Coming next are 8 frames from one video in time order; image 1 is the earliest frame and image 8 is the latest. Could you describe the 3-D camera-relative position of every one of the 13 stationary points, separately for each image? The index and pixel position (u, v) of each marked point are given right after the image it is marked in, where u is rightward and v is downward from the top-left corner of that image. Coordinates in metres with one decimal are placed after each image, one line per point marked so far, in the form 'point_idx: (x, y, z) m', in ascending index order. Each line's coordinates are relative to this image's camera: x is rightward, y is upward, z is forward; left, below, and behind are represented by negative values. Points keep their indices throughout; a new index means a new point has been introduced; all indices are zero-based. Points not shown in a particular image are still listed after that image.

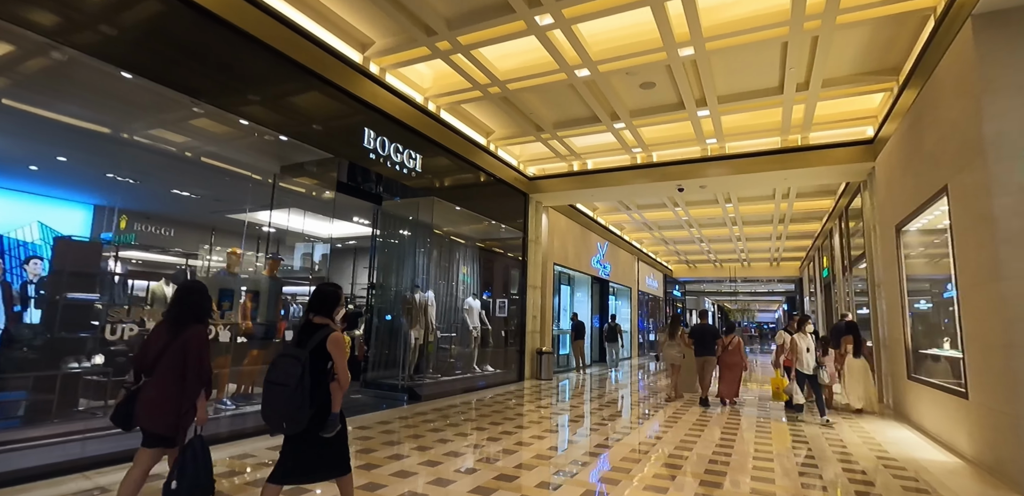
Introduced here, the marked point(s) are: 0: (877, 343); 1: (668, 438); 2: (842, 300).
0: (+5.5, -1.4, +7.0) m
1: (+1.8, -2.2, +5.3) m
2: (+7.3, -1.1, +10.3) m
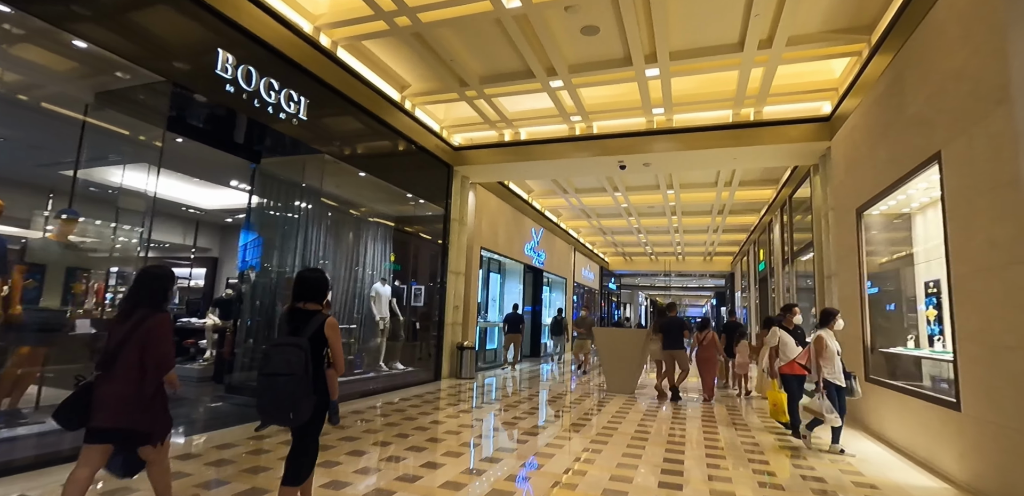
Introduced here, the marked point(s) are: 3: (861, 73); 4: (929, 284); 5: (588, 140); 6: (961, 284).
0: (+4.3, -1.2, +6.4) m
1: (+0.9, -1.9, +4.4) m
2: (+5.7, -1.0, +9.9) m
3: (+3.8, +1.9, +5.1) m
4: (+3.9, -0.3, +4.4) m
5: (+1.2, +1.7, +7.4) m
6: (+2.9, -0.2, +3.1) m
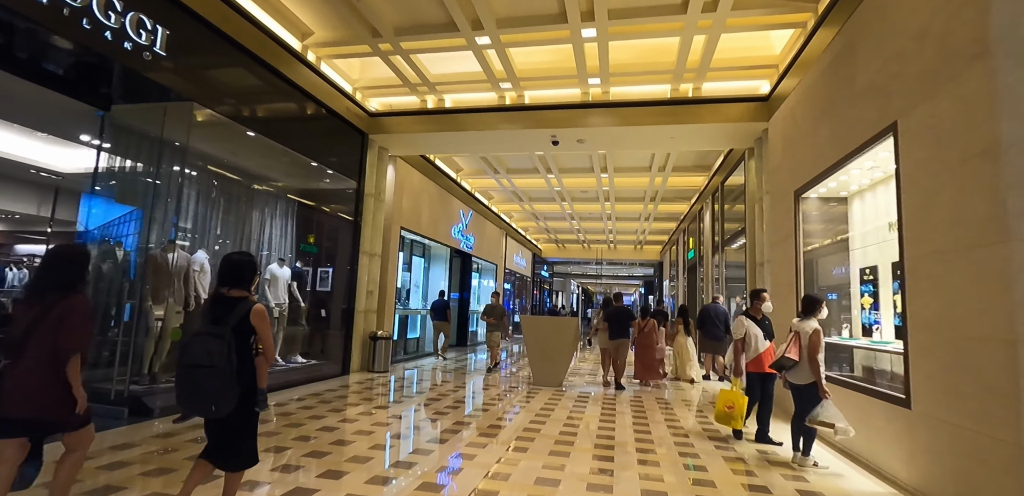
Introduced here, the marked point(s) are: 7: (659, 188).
0: (+3.2, -1.1, +6.3) m
1: (+0.1, -1.7, +3.8) m
2: (+4.2, -0.7, +9.9) m
3: (+3.0, +2.0, +4.8) m
4: (+3.1, -0.2, +4.1) m
5: (+0.1, +2.0, +6.7) m
6: (+2.4, -0.1, +2.8) m
7: (+3.2, +1.3, +10.3) m
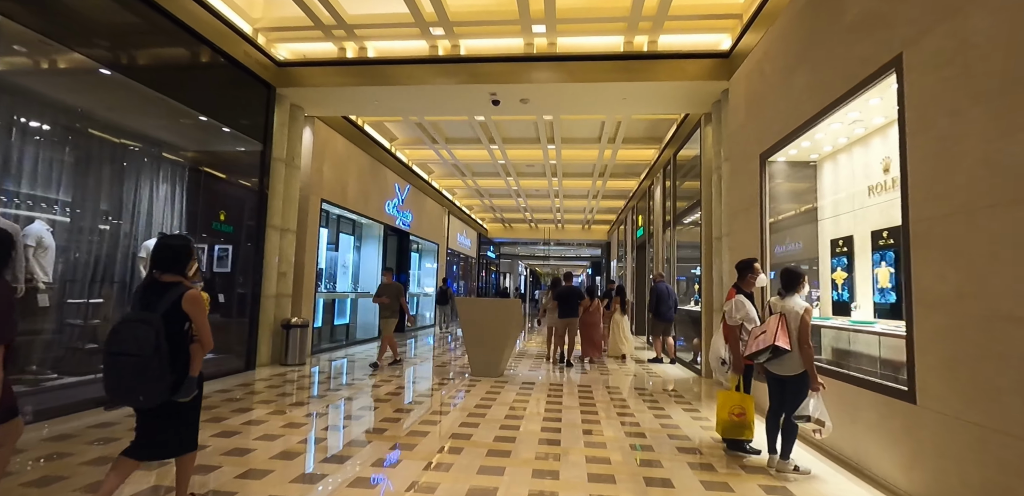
0: (+2.4, -0.7, +5.8) m
1: (-0.4, -1.5, +3.0) m
2: (+3.0, -0.3, +9.6) m
3: (+2.3, +2.3, +4.2) m
4: (+2.6, 0.0, +3.7) m
5: (-0.7, +2.3, +5.8) m
6: (+1.9, +0.1, +2.3) m
7: (+2.0, +1.8, +9.8) m
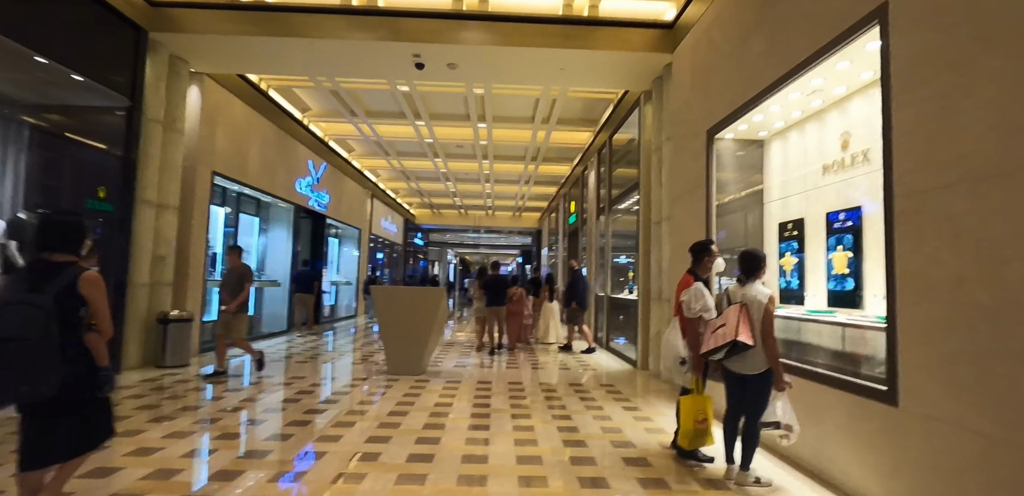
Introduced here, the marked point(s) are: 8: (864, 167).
0: (+1.6, -0.6, +5.6) m
1: (-0.9, -1.4, +2.4) m
2: (+1.5, 0.0, +9.3) m
3: (+1.8, +2.4, +3.9) m
4: (+2.0, +0.2, +3.4) m
5: (-1.5, +2.5, +5.1) m
6: (+1.6, +0.2, +1.9) m
7: (+0.6, +2.1, +9.4) m
8: (+2.1, +0.5, +2.8) m
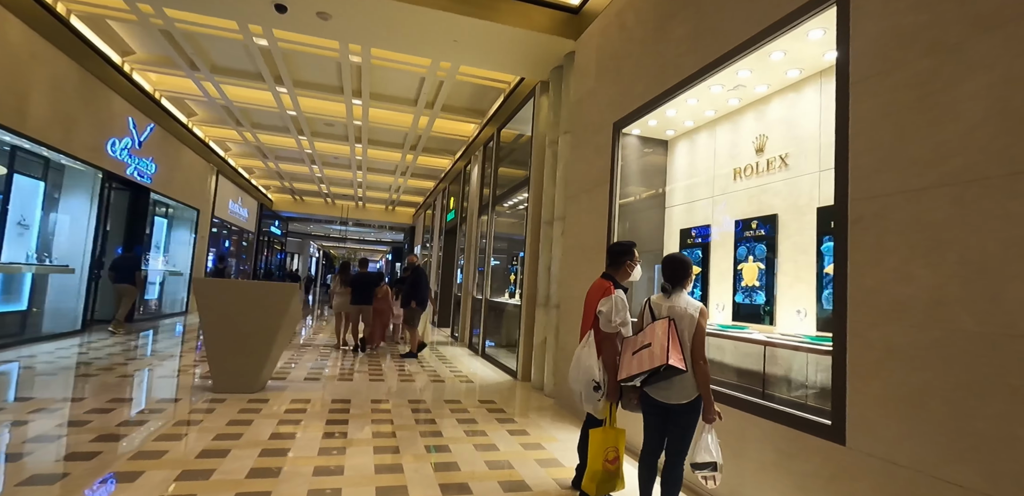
0: (+0.2, -0.6, +5.2) m
1: (-1.3, -1.3, +1.5) m
2: (-0.8, 0.0, +8.8) m
3: (+1.0, +2.4, +3.6) m
4: (+1.2, +0.1, +3.2) m
5: (-2.5, +2.7, +3.9) m
6: (+1.2, +0.1, +1.7) m
7: (-1.6, +2.1, +8.6) m
8: (+1.5, +0.4, +2.6) m
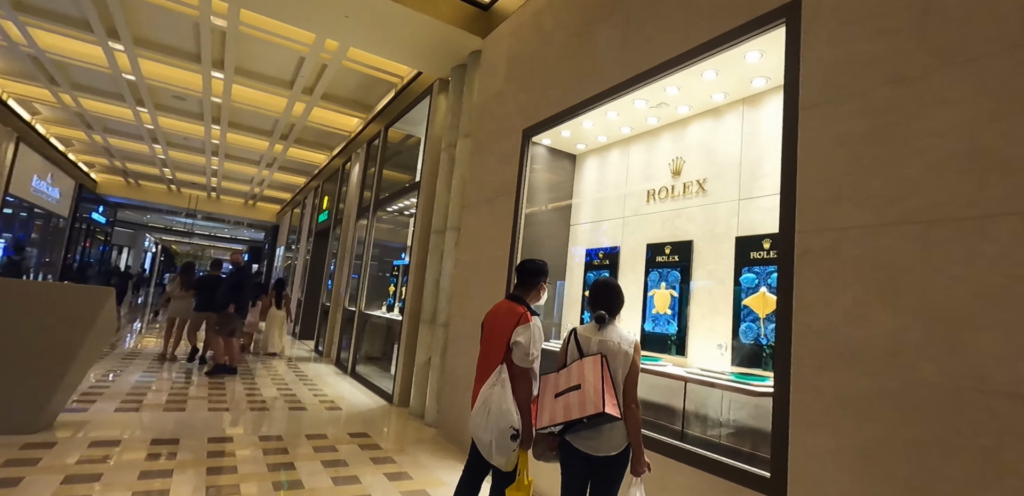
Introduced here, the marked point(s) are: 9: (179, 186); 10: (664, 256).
0: (-1.0, -0.7, +4.6) m
1: (-1.5, -1.3, +0.7) m
2: (-2.8, -0.1, +7.9) m
3: (+0.4, +2.3, +3.4) m
4: (+0.6, 0.0, +3.1) m
5: (-3.0, +2.7, +2.8) m
6: (+1.0, 0.0, +1.6) m
7: (-3.4, +2.1, +7.6) m
8: (+1.0, +0.3, +2.5) m
9: (-10.3, +2.0, +14.5) m
10: (+0.9, 0.0, +2.6) m
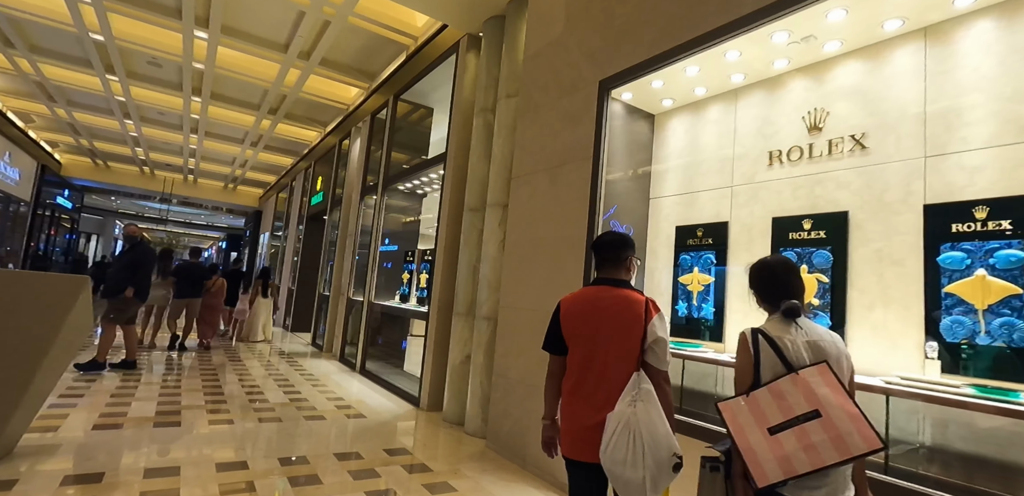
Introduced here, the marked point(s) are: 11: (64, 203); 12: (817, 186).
0: (-0.6, -0.5, +4.1) m
1: (-1.0, -1.2, +0.1) m
2: (-2.6, +0.1, +7.3) m
3: (+0.8, +2.4, +2.8) m
4: (+1.0, +0.1, +2.5) m
5: (-2.6, +2.8, +2.1) m
6: (+1.5, +0.1, +1.1) m
7: (-3.2, +2.3, +6.8) m
8: (+1.5, +0.4, +2.0) m
9: (-10.3, +2.3, +13.4) m
10: (+1.3, +0.1, +2.1) m
11: (-13.6, +1.4, +13.7) m
12: (+1.4, +0.3, +2.1) m
